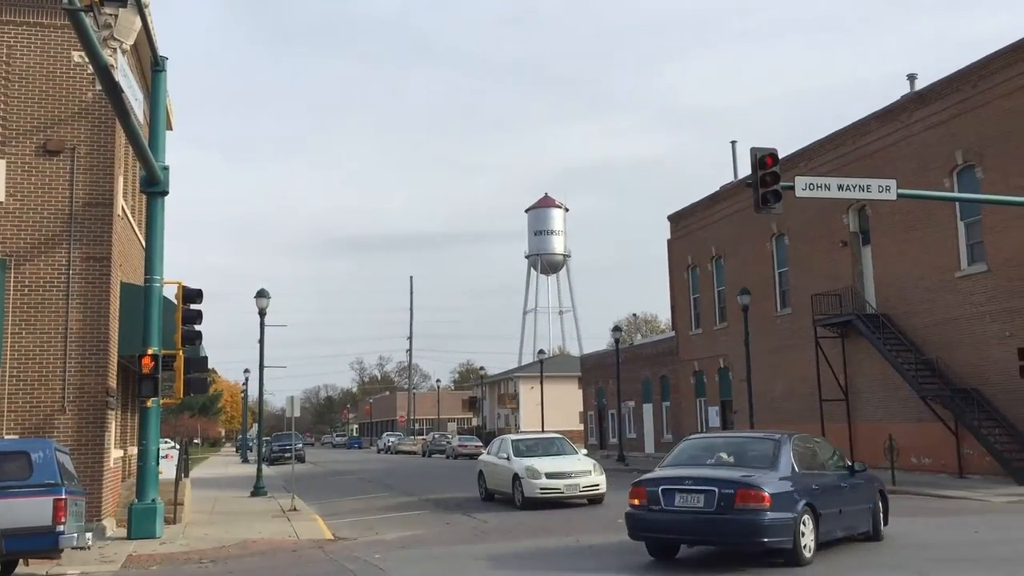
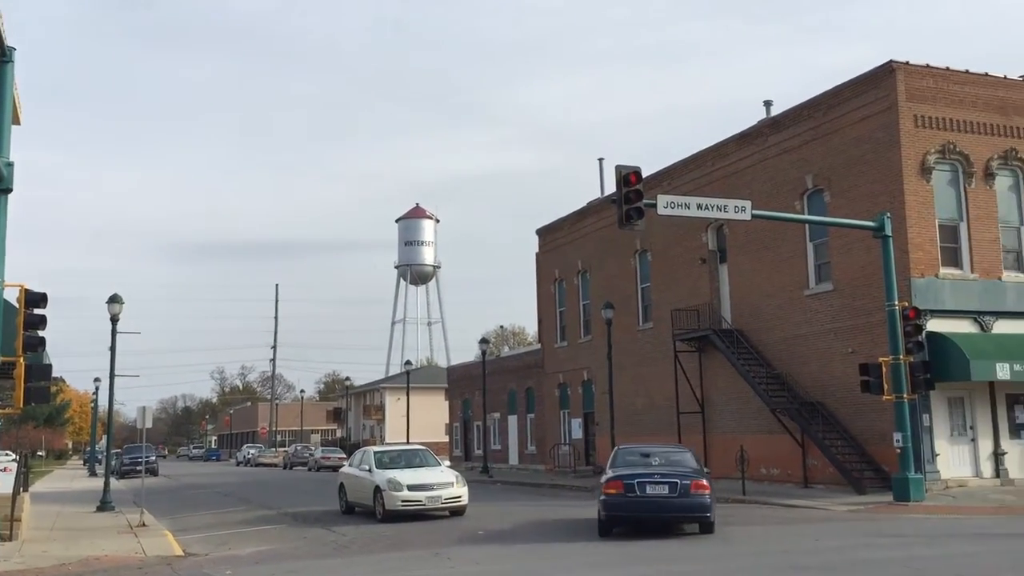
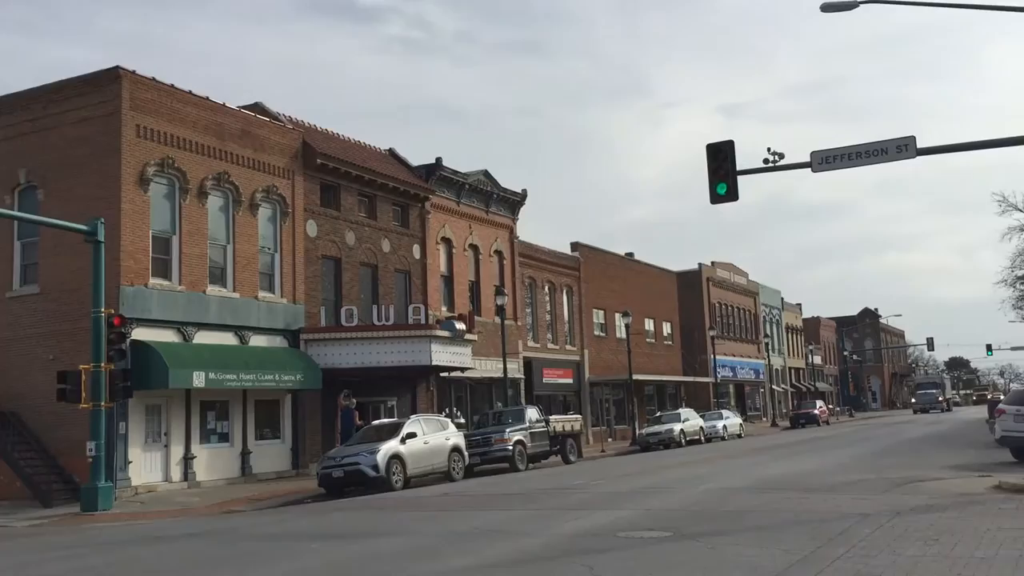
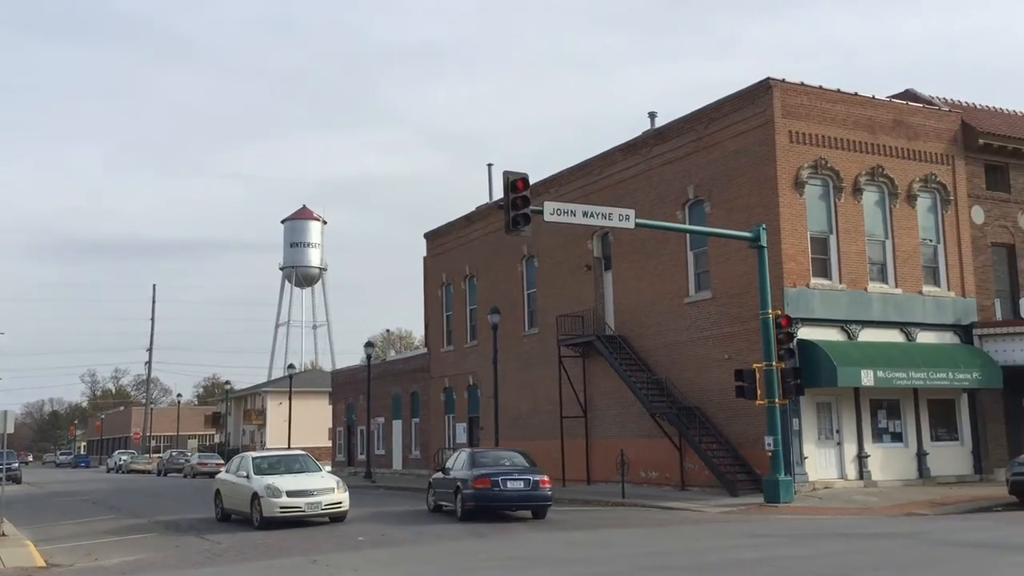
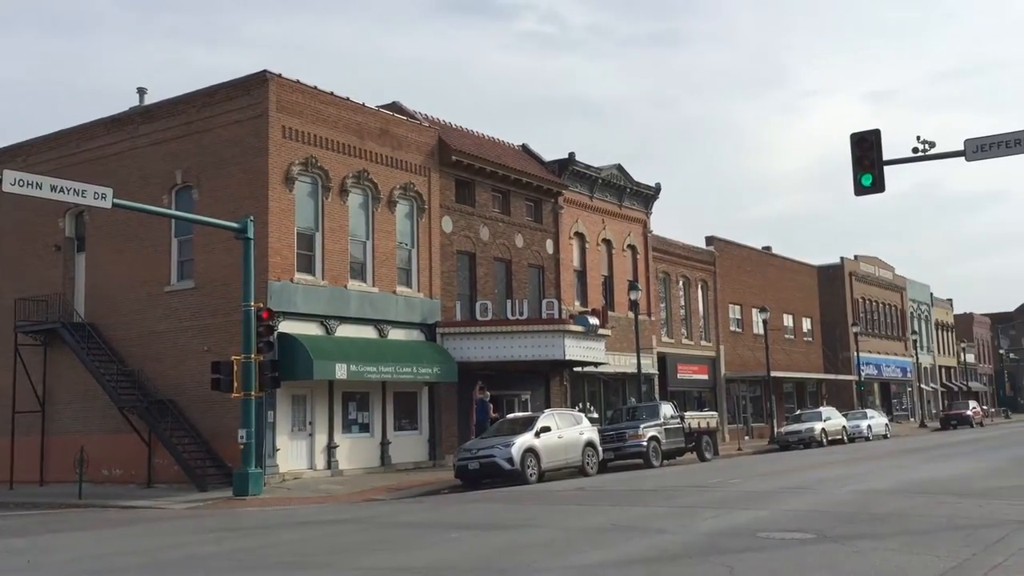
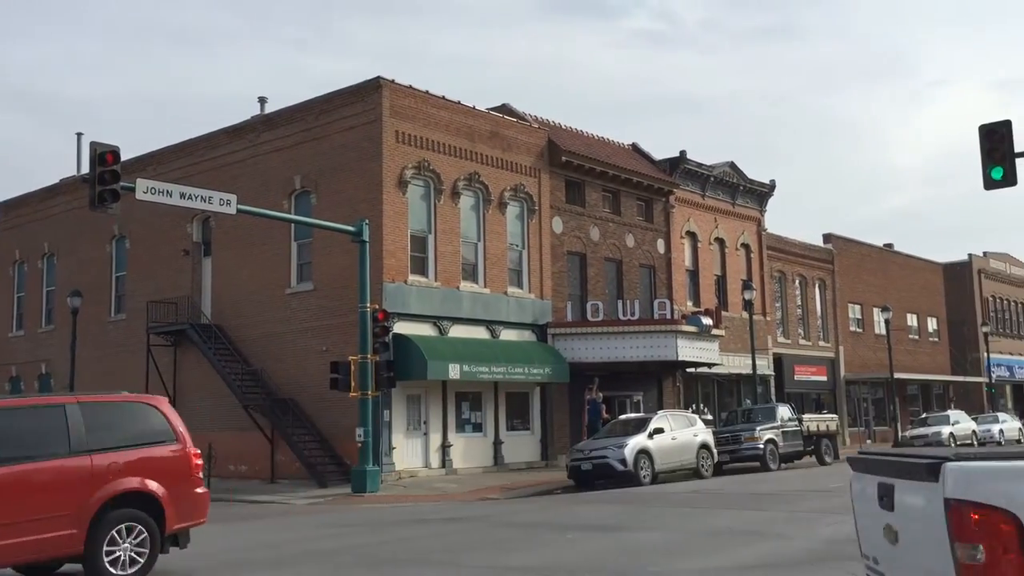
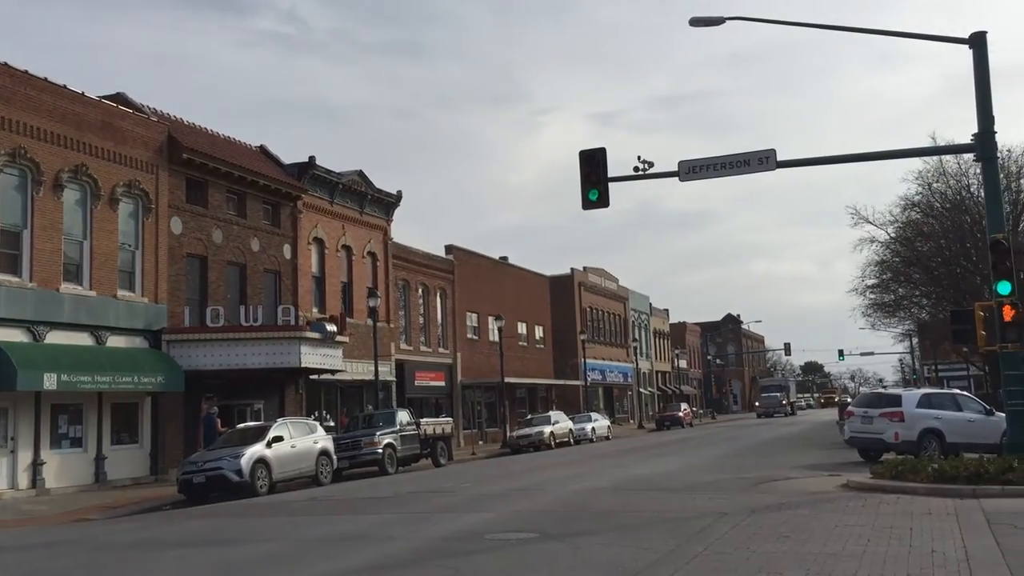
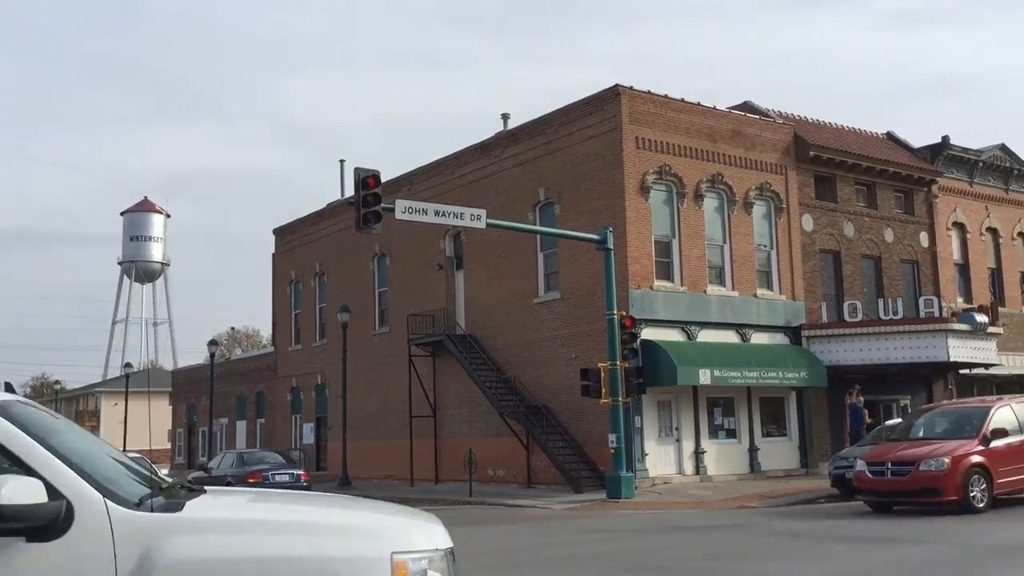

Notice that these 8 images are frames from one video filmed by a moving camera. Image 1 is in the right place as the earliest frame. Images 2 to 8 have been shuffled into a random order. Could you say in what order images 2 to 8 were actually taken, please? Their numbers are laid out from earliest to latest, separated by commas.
2, 4, 8, 6, 5, 3, 7
